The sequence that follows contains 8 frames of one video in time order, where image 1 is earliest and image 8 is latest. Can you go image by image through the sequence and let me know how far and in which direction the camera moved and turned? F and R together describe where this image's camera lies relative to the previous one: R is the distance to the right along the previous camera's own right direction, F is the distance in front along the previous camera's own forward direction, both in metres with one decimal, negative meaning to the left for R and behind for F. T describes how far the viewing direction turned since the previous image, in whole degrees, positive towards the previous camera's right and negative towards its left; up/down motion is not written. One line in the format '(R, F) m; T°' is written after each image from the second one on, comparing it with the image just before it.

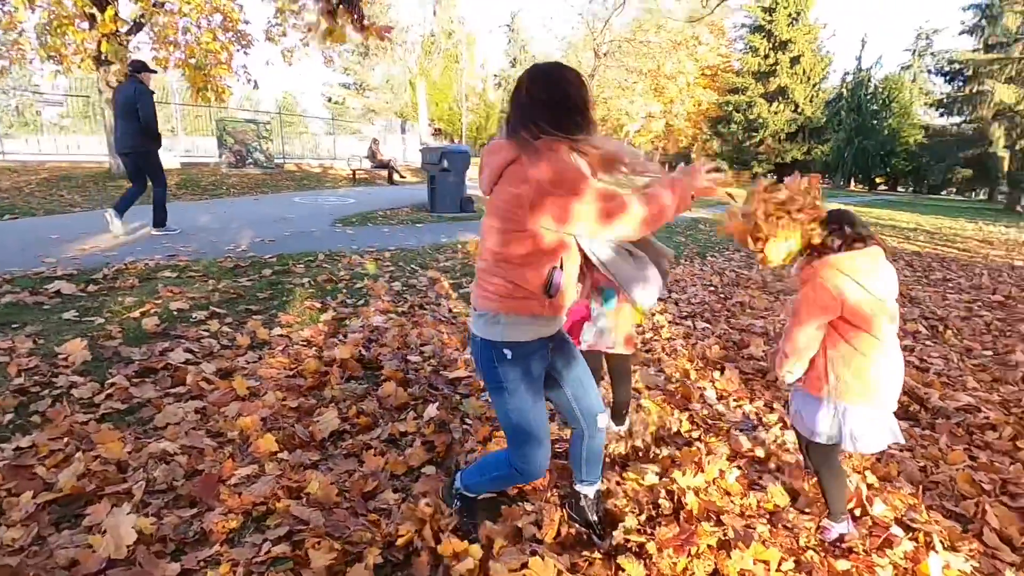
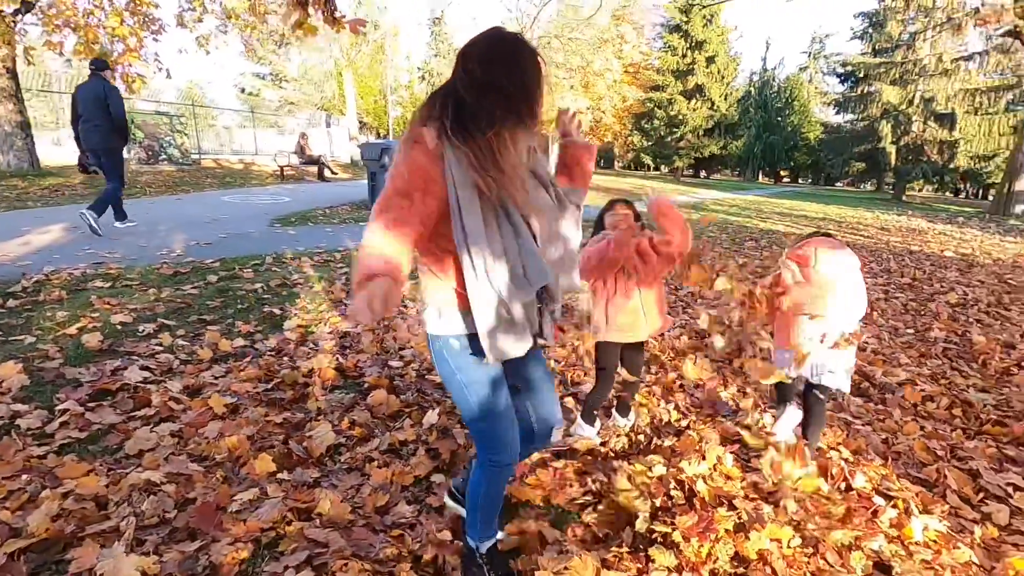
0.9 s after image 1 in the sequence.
(-0.4, 0.0) m; +7°
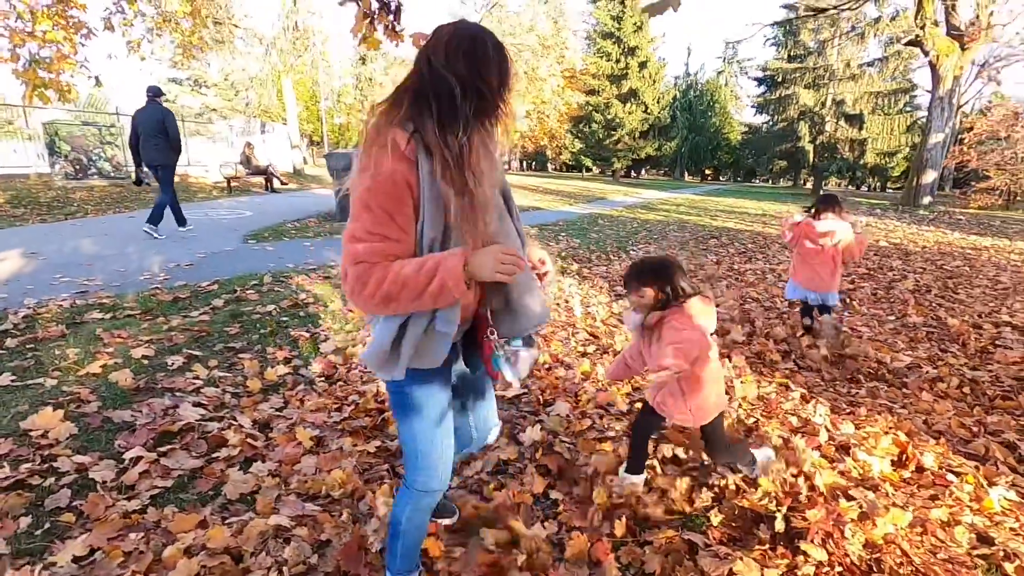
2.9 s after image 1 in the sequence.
(-0.9, 0.0) m; +7°
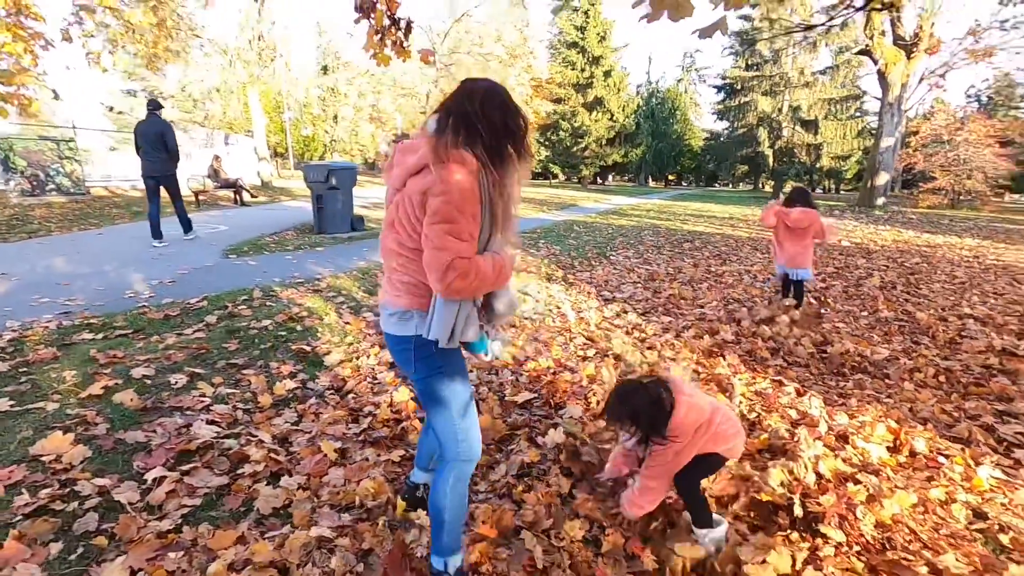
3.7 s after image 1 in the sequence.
(-0.3, -0.1) m; +3°
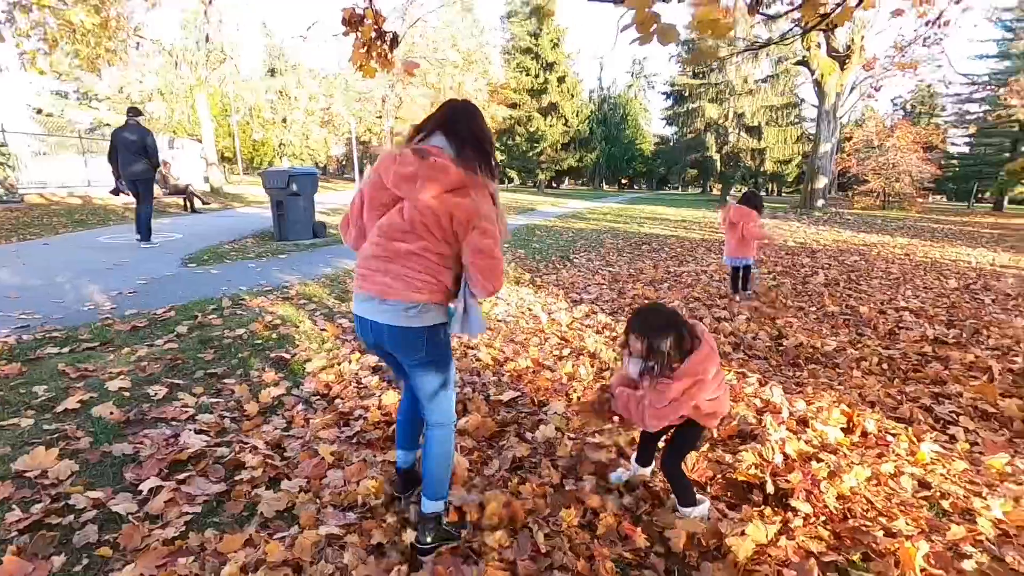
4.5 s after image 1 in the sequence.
(-0.2, -0.1) m; +5°
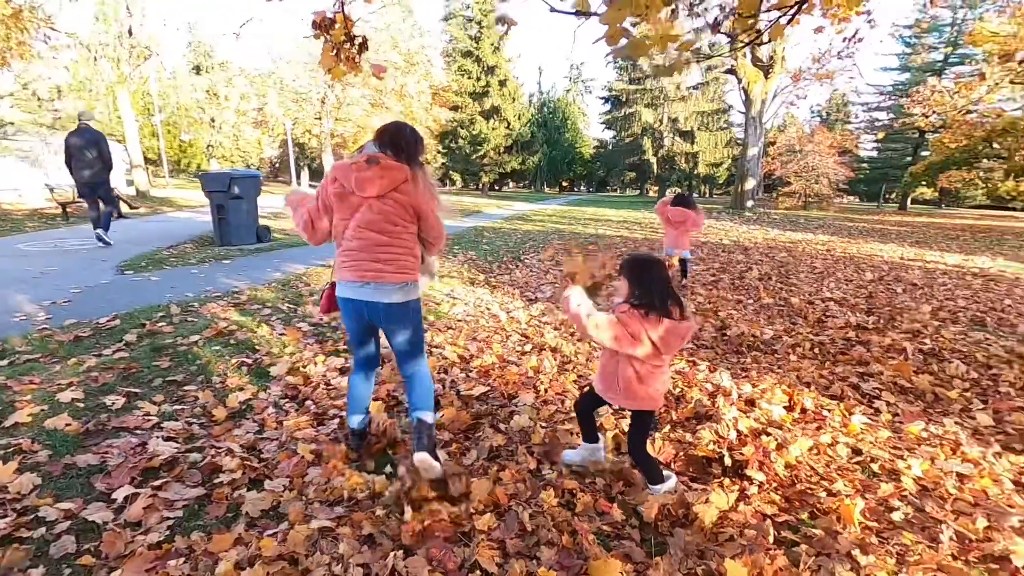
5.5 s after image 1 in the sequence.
(-0.2, -0.1) m; +6°
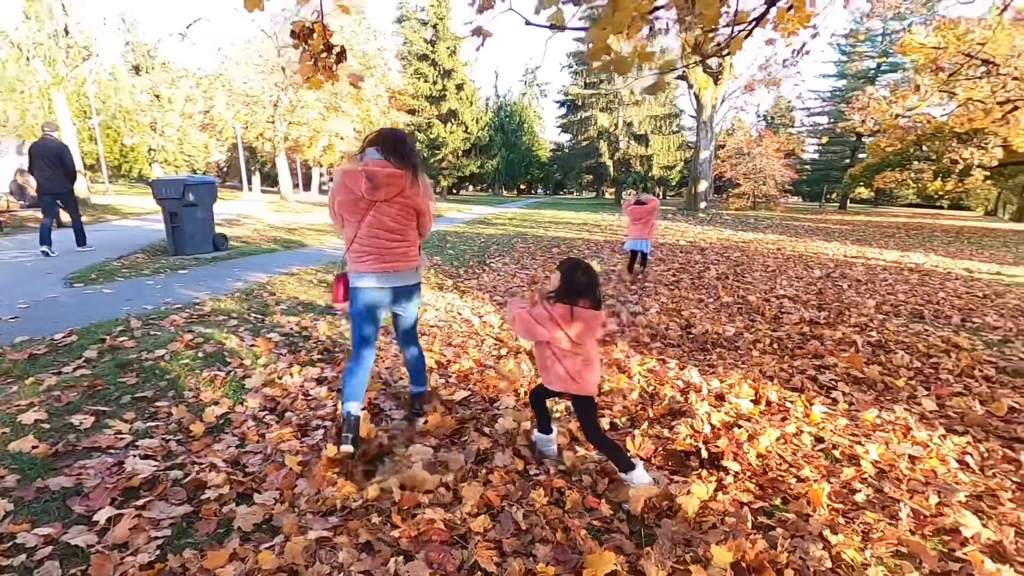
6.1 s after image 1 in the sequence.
(-0.1, -0.1) m; +4°
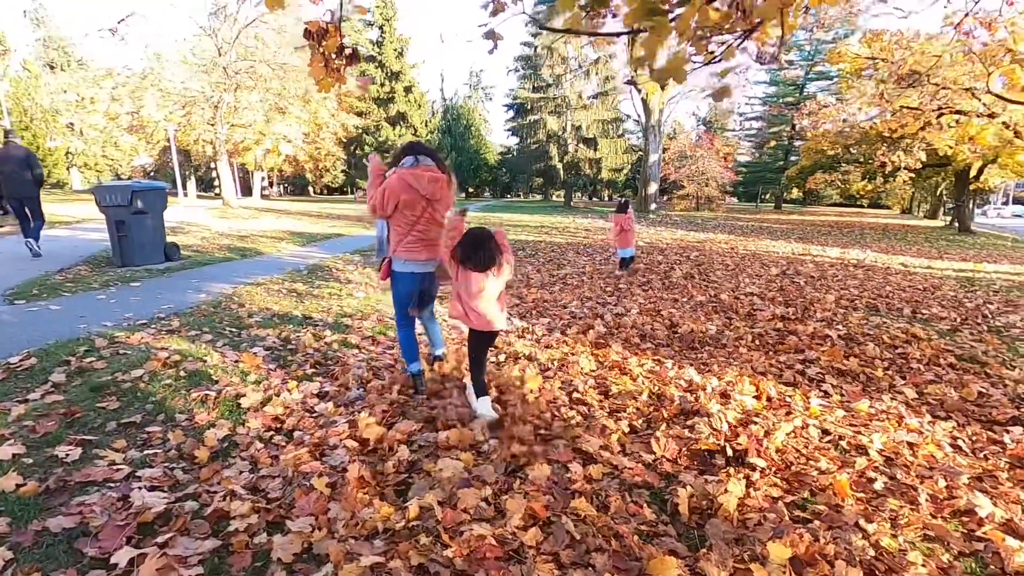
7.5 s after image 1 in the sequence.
(-0.5, +0.1) m; +6°
